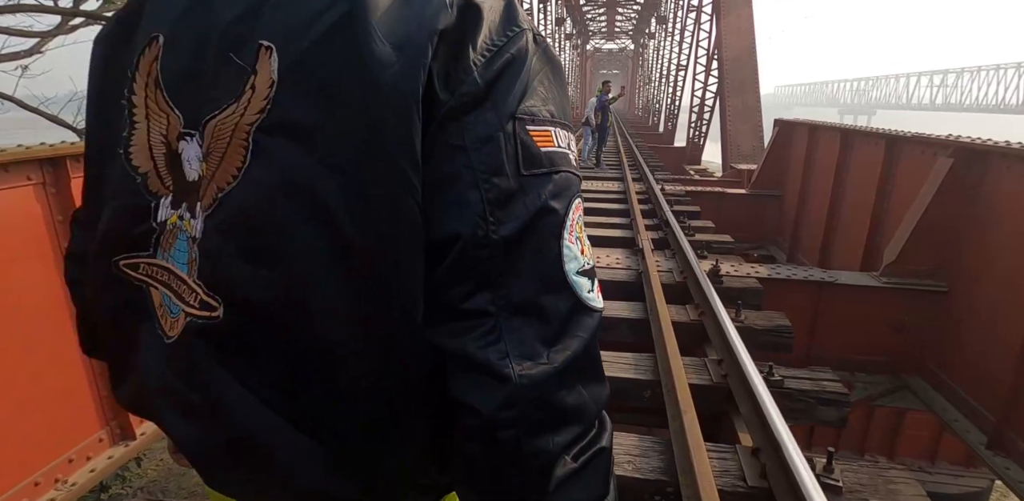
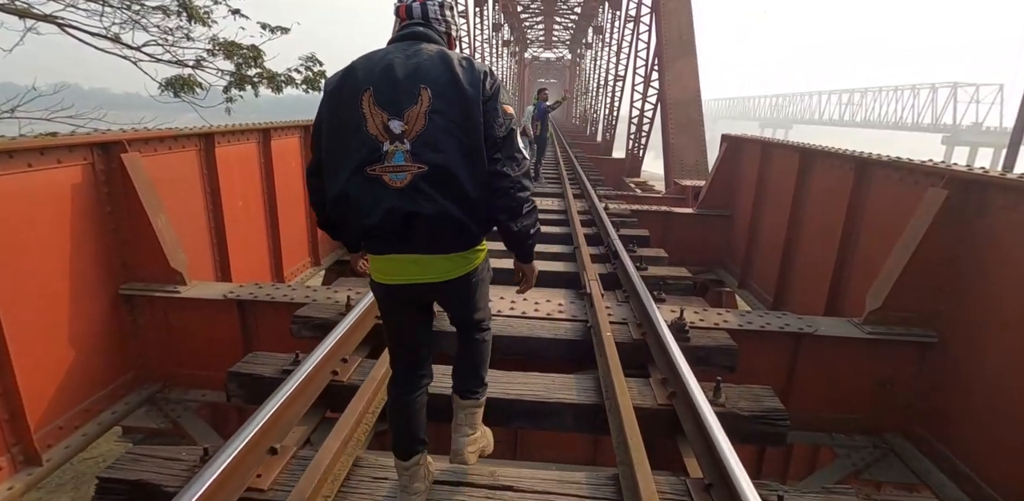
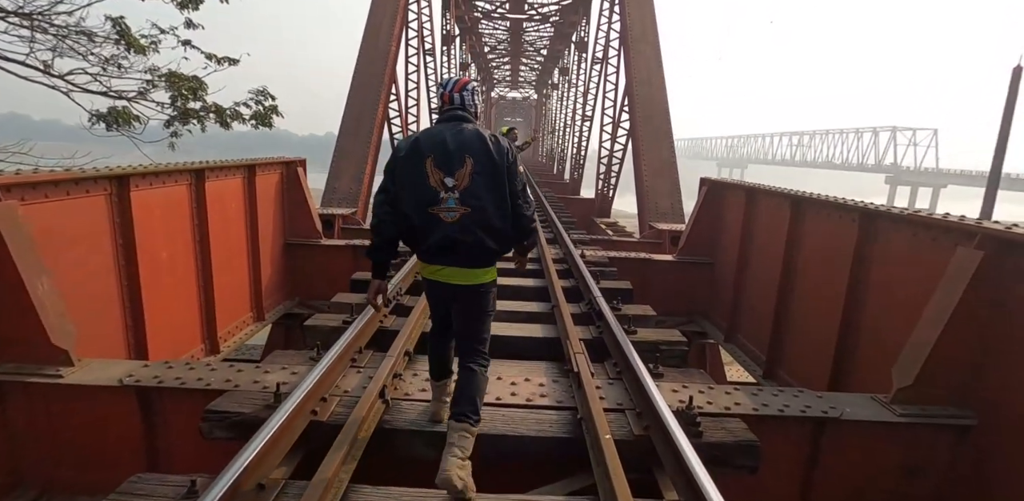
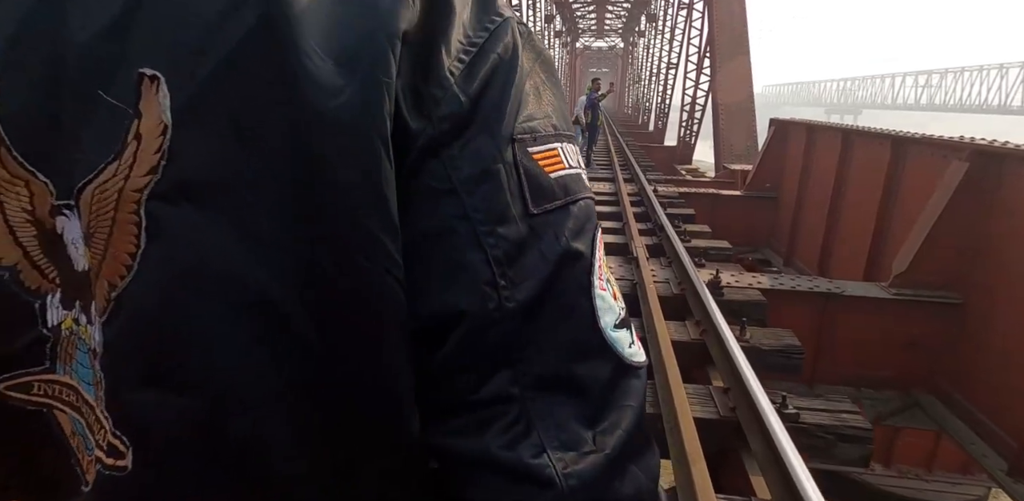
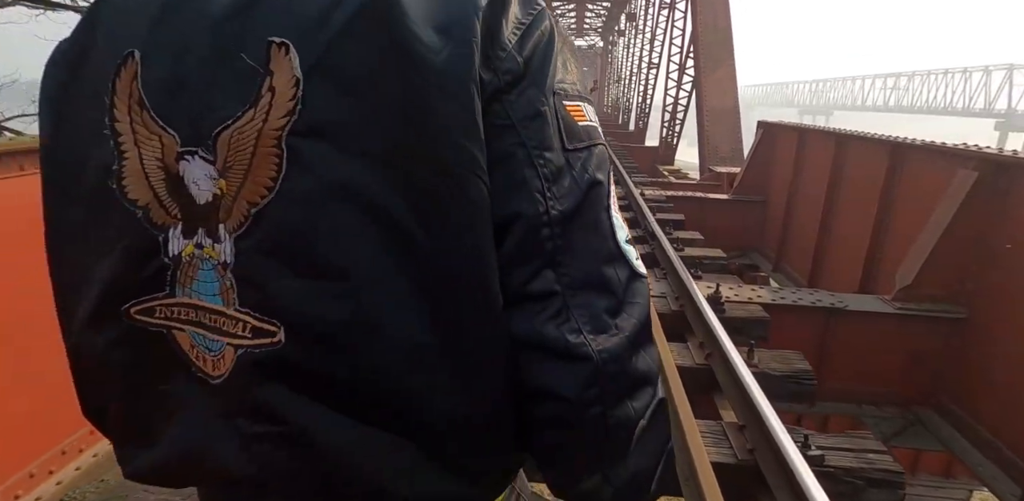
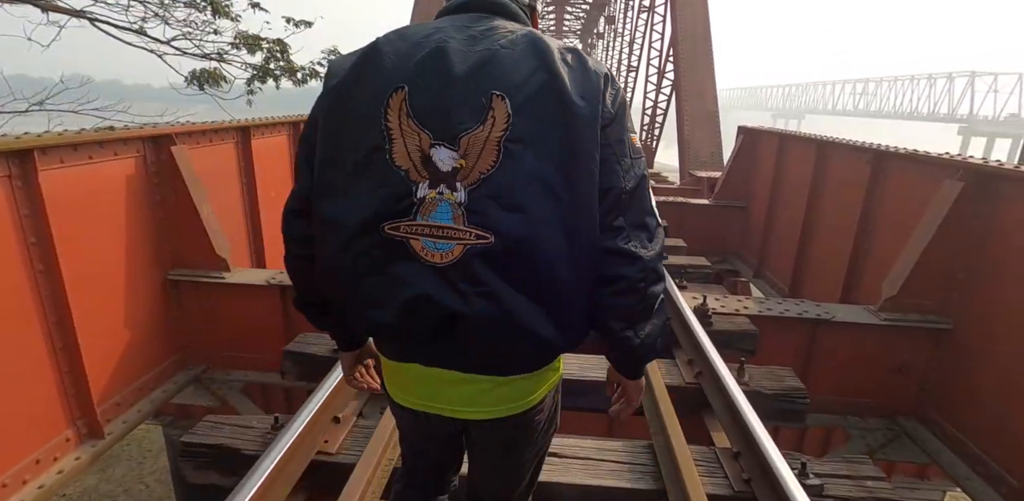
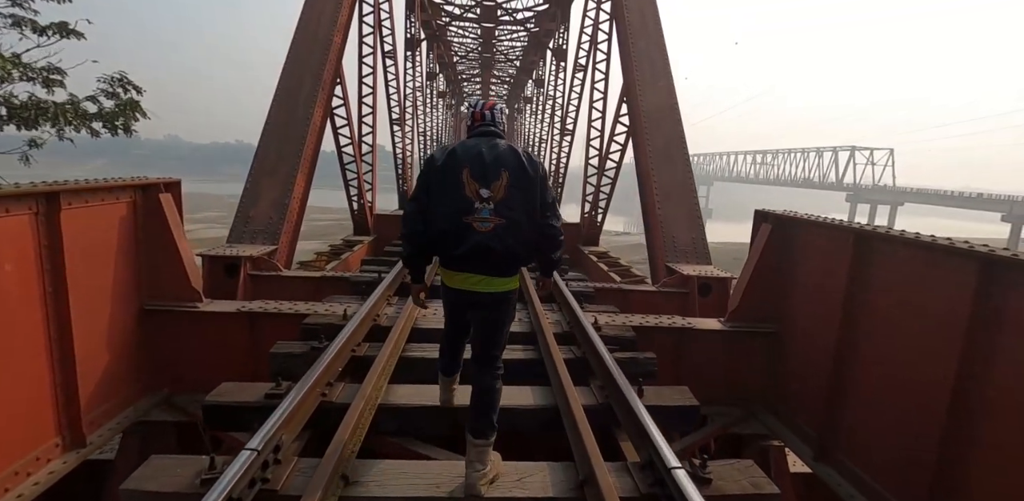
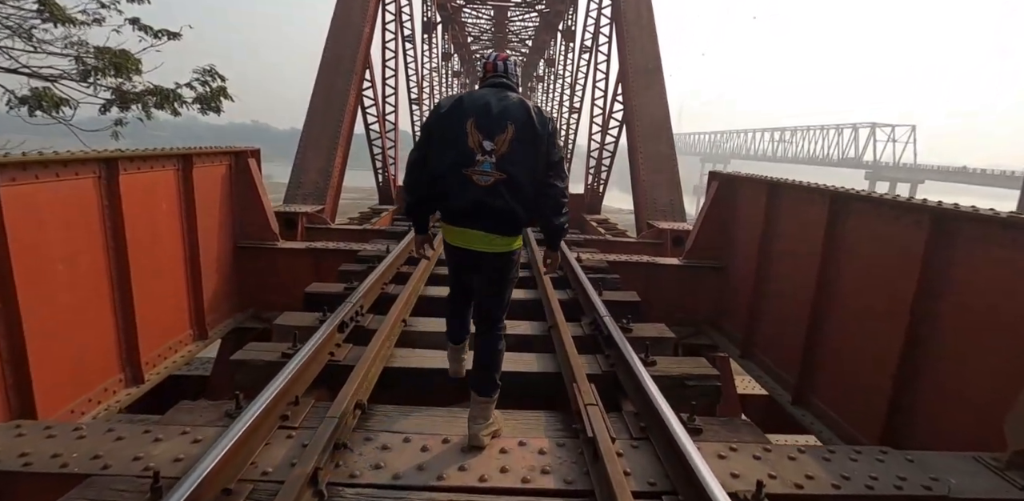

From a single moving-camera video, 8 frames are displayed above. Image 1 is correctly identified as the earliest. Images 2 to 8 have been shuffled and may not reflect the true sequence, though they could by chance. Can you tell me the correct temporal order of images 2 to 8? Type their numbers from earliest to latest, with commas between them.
4, 5, 6, 2, 3, 8, 7
